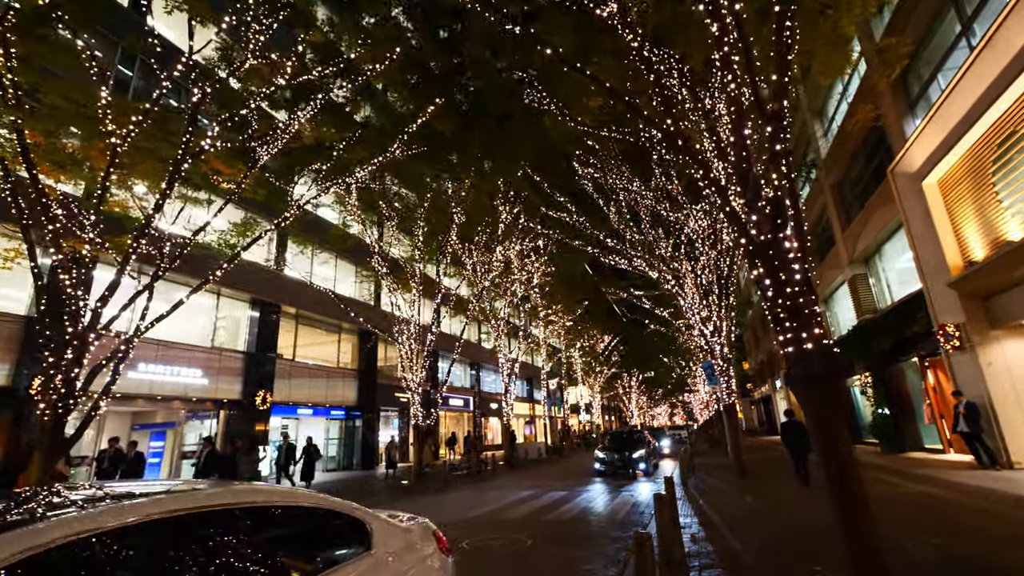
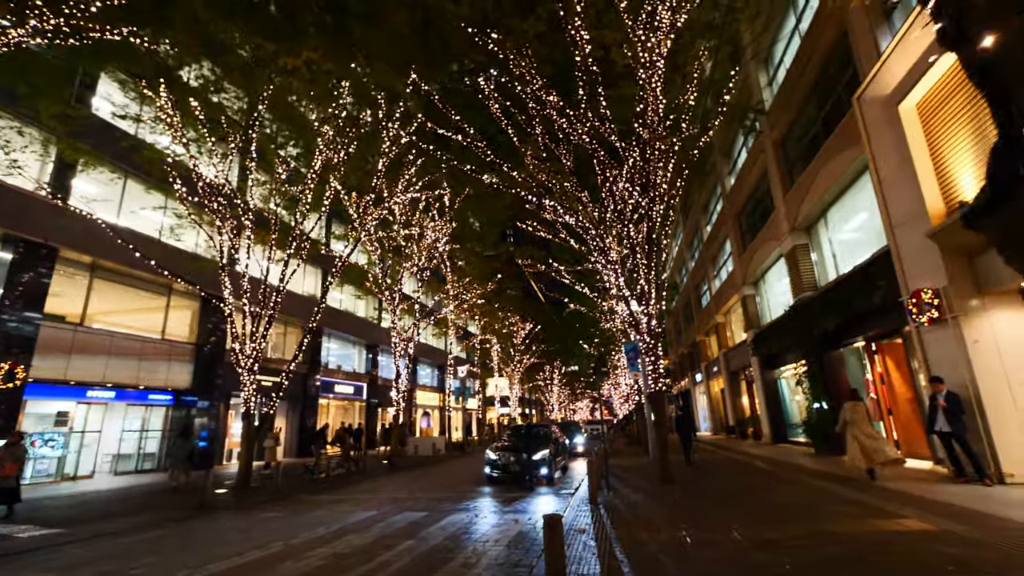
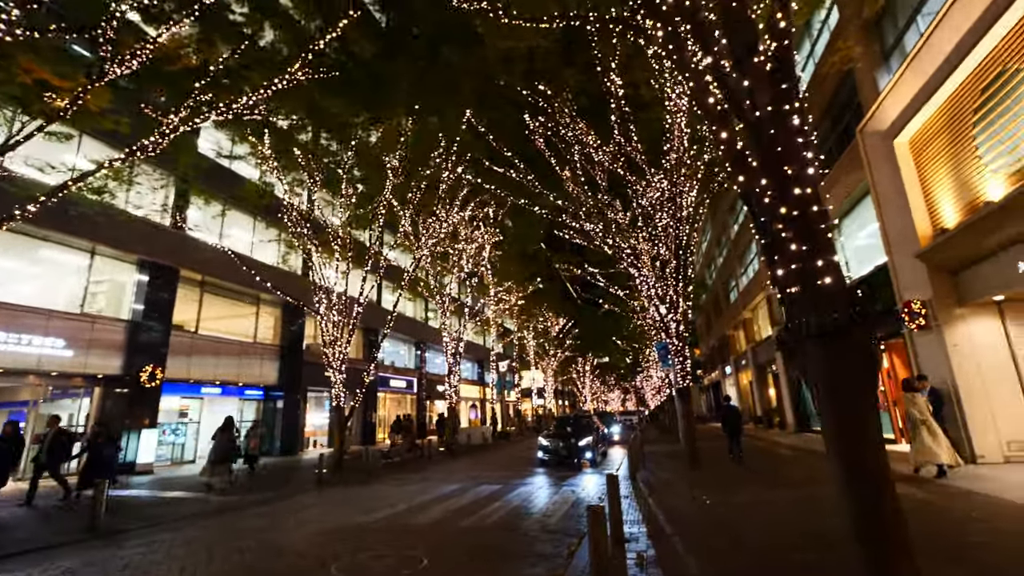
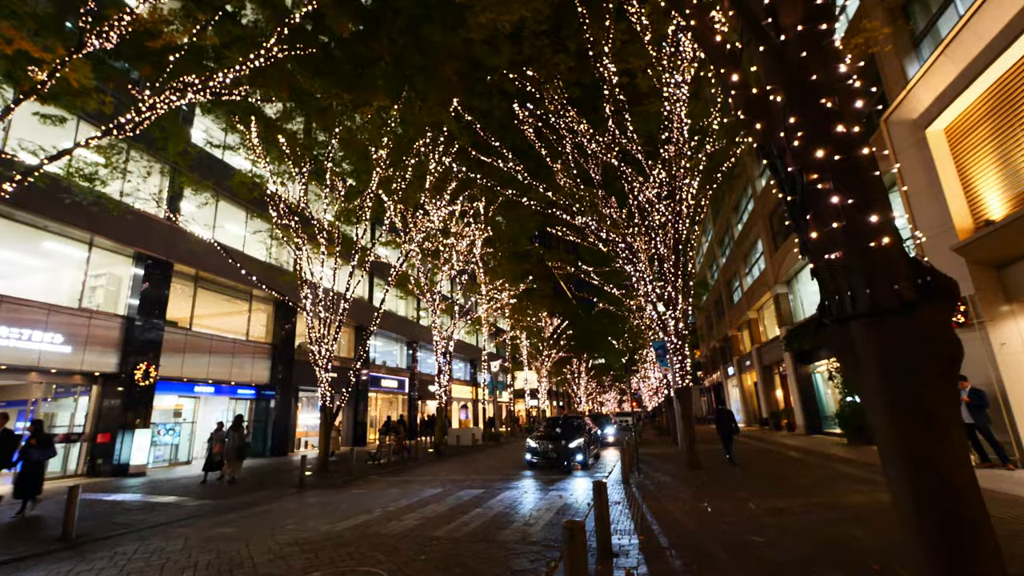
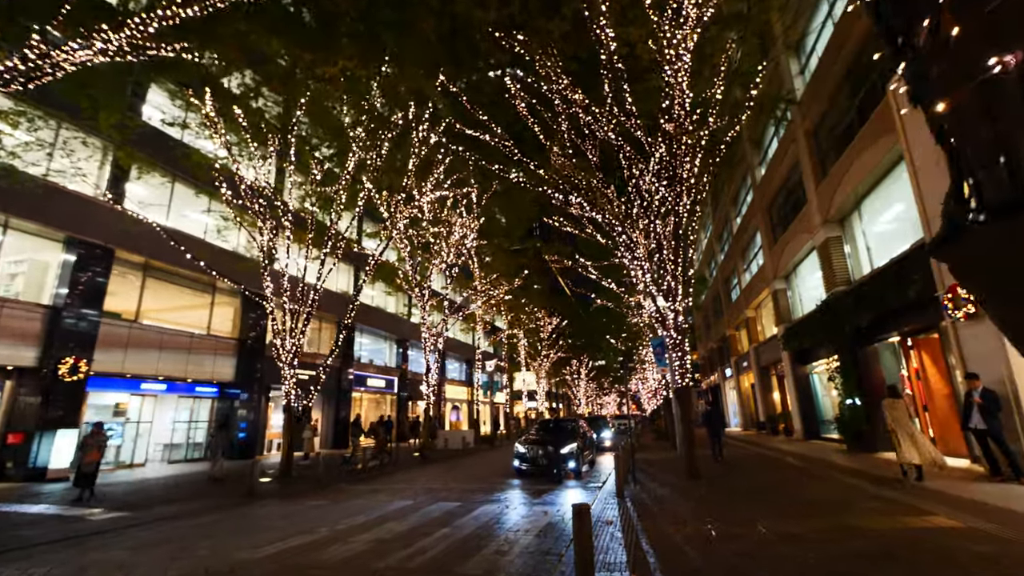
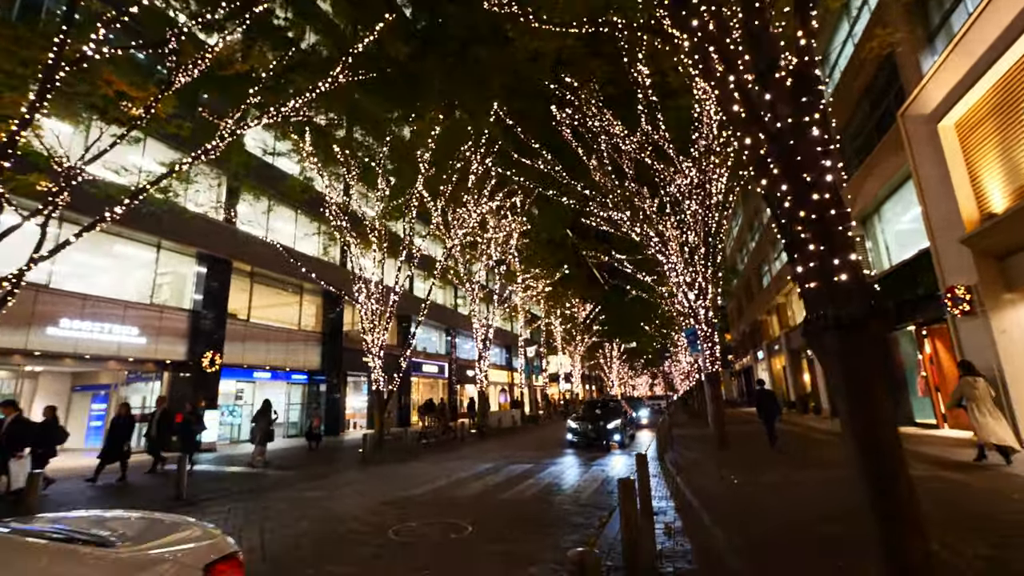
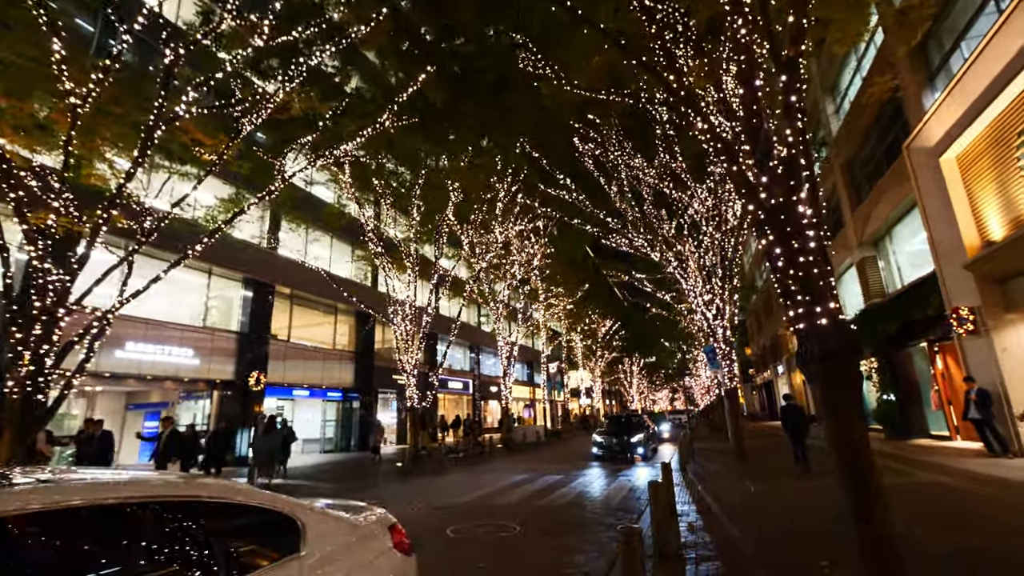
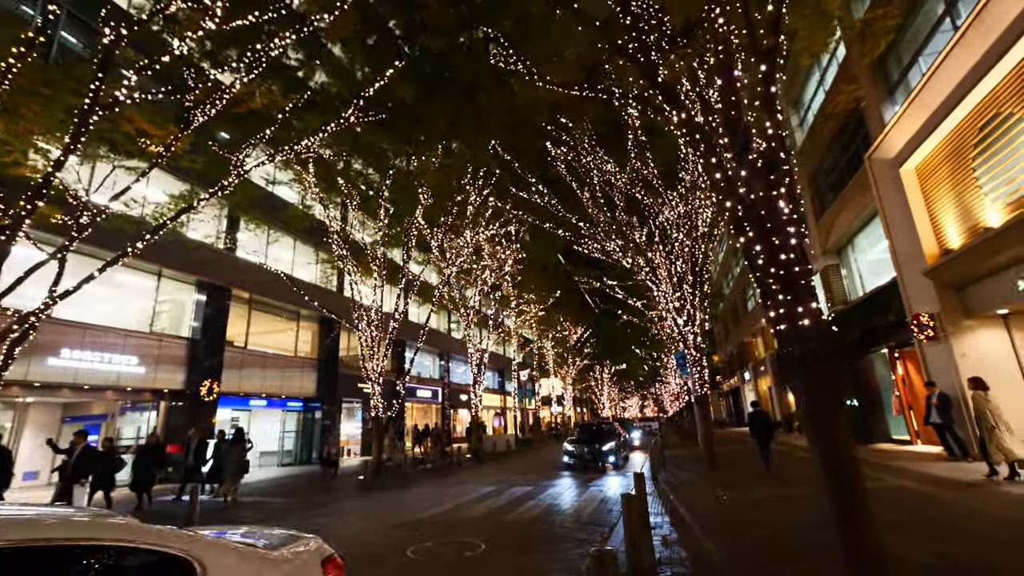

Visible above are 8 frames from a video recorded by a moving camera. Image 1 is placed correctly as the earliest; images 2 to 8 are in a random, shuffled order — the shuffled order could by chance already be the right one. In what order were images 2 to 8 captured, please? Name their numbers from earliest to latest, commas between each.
7, 8, 6, 3, 4, 5, 2
